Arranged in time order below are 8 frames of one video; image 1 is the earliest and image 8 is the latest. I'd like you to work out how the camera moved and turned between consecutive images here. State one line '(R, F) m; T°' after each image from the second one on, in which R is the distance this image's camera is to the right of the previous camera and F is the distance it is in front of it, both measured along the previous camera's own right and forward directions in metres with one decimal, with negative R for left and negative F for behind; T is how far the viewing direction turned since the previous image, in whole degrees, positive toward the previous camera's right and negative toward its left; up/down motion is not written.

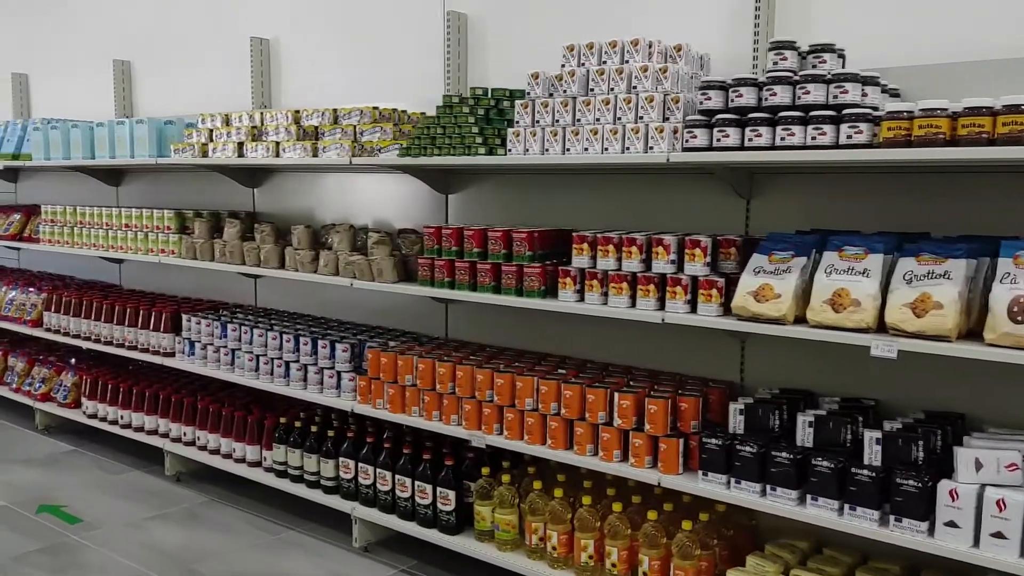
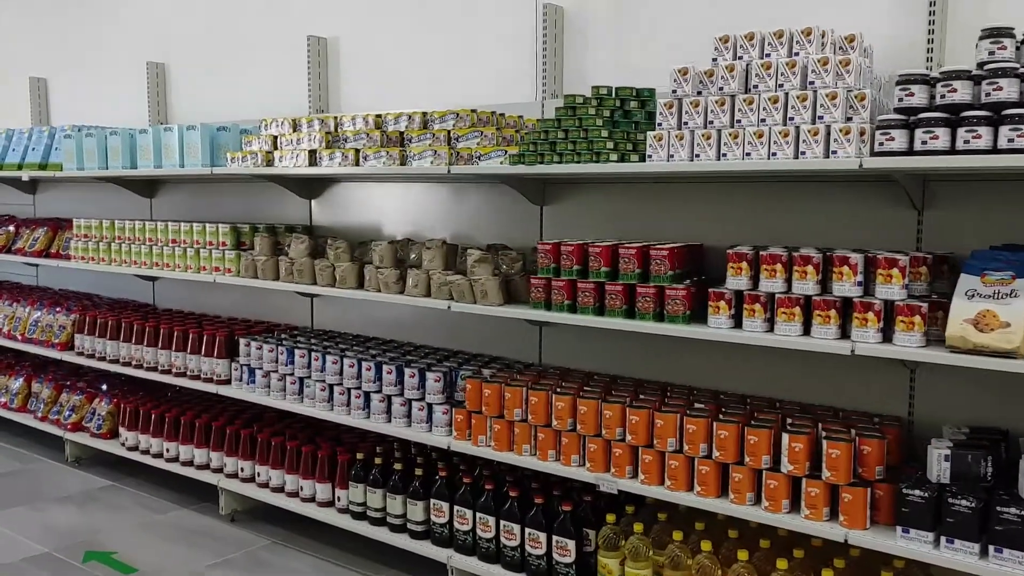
(-0.4, +0.3) m; +1°
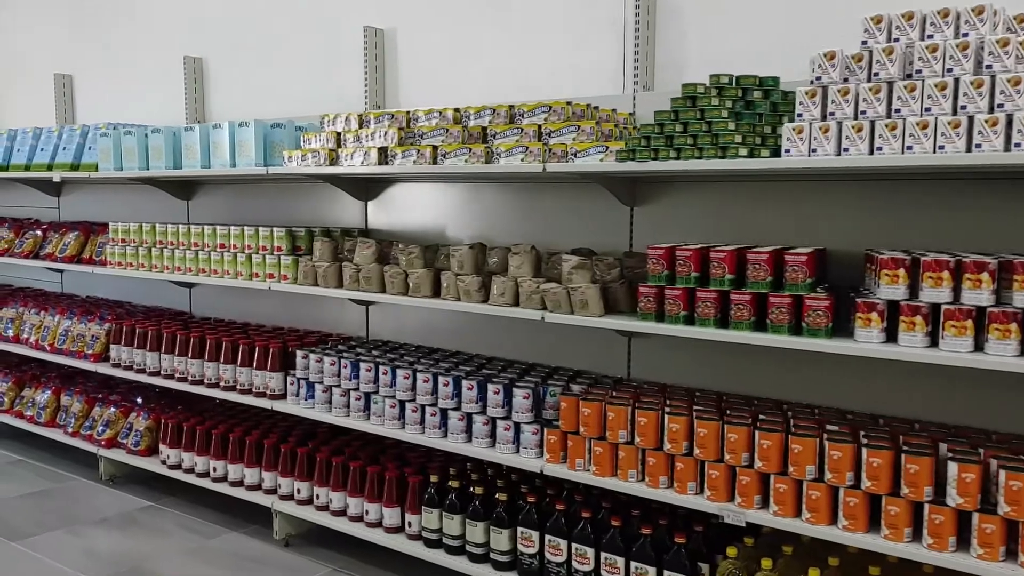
(-0.3, +0.2) m; 0°
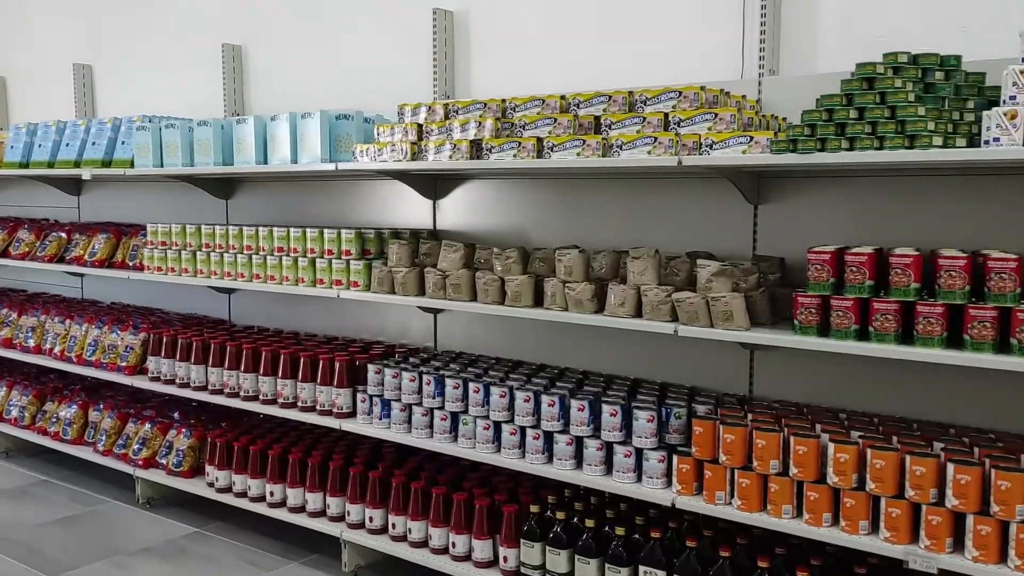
(-0.3, +0.3) m; +1°
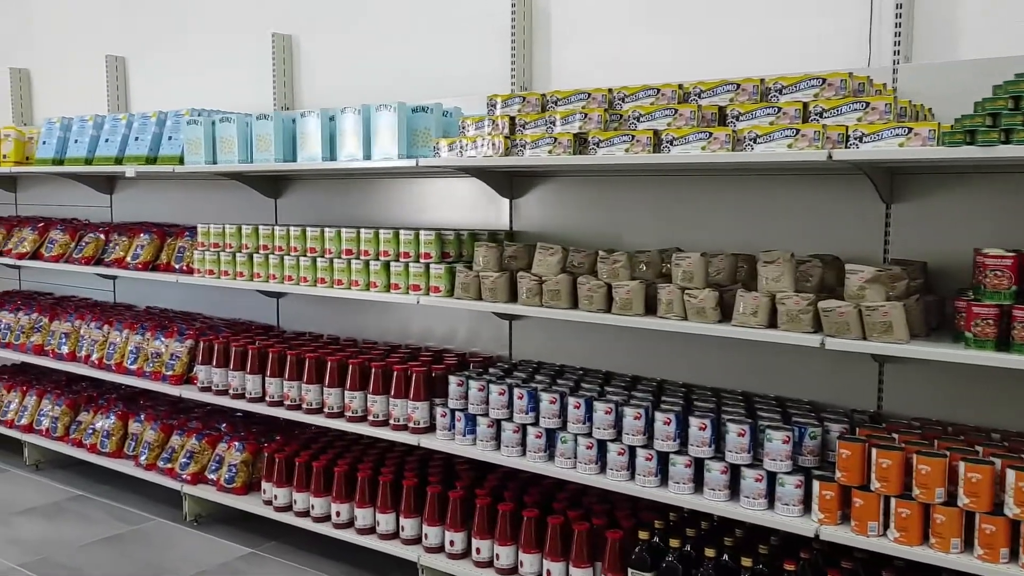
(-0.3, +0.2) m; 0°
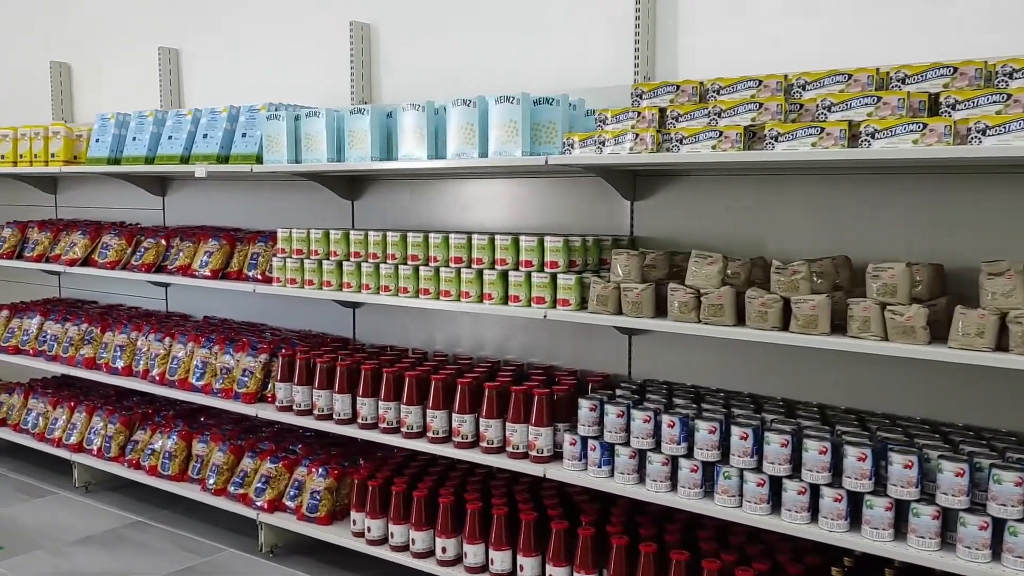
(-0.4, +0.3) m; 0°
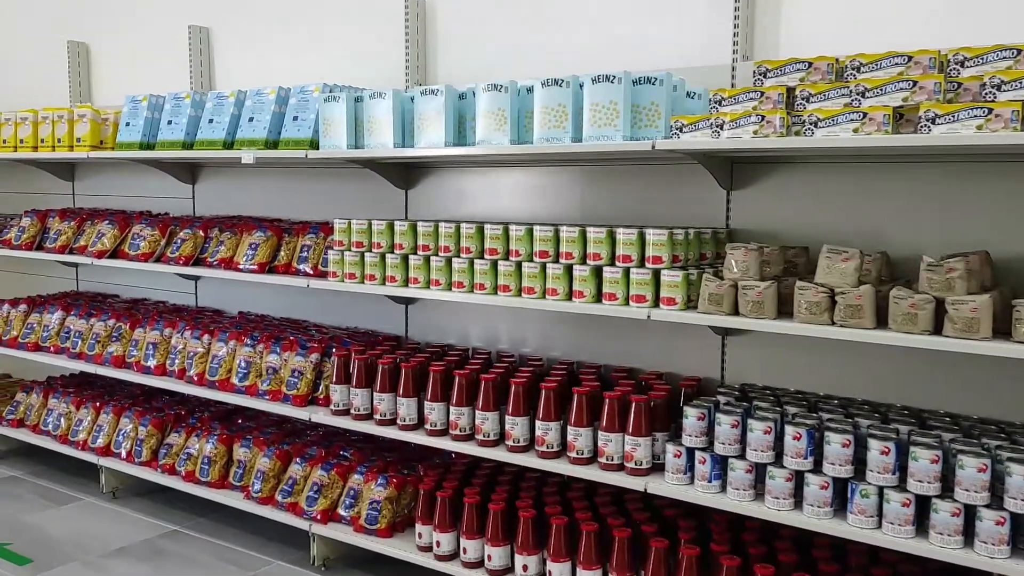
(-0.3, +0.2) m; +1°
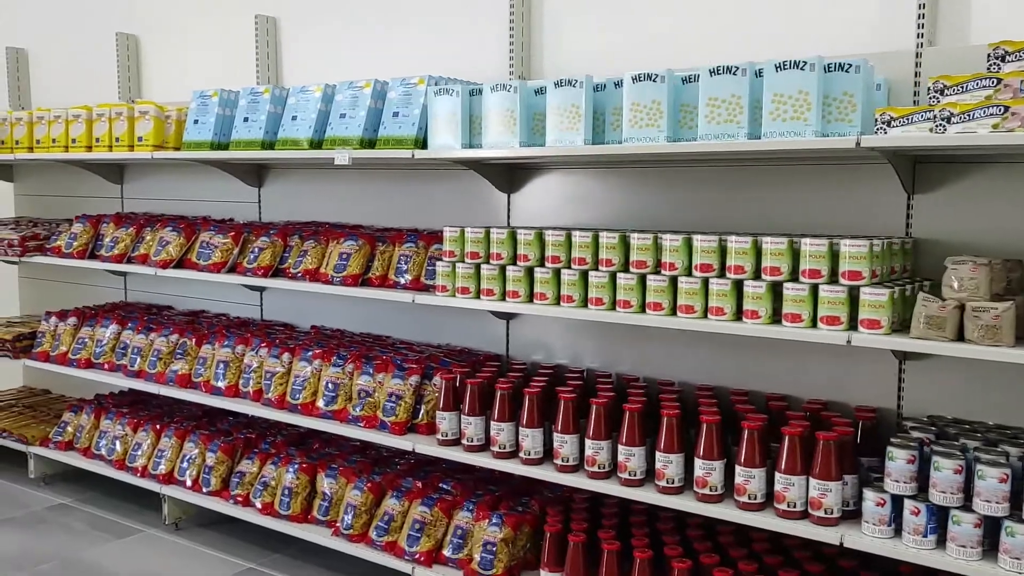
(-0.4, +0.3) m; 0°
